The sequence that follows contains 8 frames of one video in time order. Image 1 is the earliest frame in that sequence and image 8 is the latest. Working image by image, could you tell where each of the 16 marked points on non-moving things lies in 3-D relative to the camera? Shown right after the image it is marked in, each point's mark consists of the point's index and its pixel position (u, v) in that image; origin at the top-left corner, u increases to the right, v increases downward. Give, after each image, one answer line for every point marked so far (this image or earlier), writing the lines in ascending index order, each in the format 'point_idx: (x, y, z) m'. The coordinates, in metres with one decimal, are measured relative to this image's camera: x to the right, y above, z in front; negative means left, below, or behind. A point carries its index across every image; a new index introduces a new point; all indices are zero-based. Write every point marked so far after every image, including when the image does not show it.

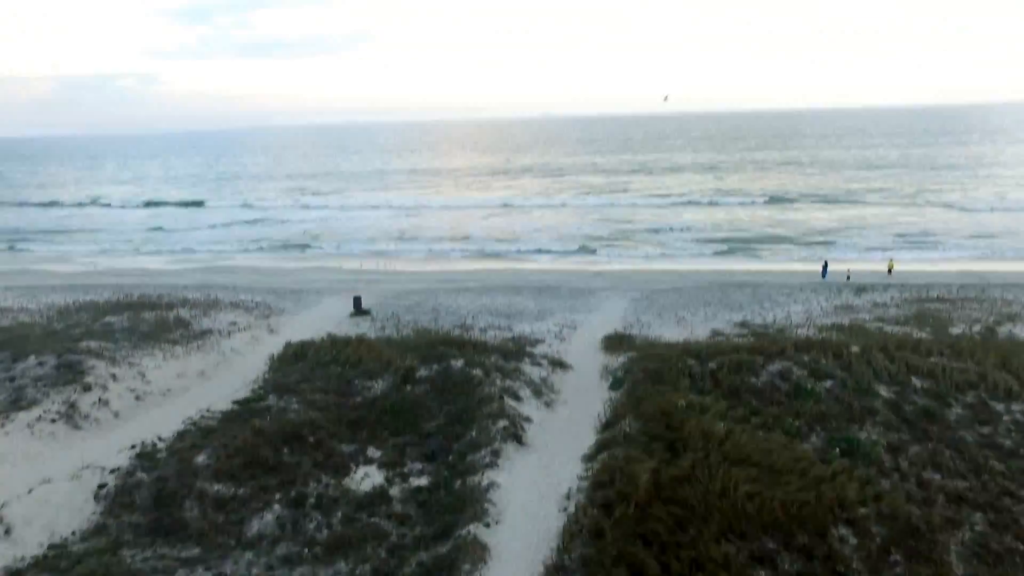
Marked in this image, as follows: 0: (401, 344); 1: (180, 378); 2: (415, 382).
0: (-2.4, -1.2, +13.5) m
1: (-6.8, -1.8, +12.8) m
2: (-1.8, -1.8, +11.7) m
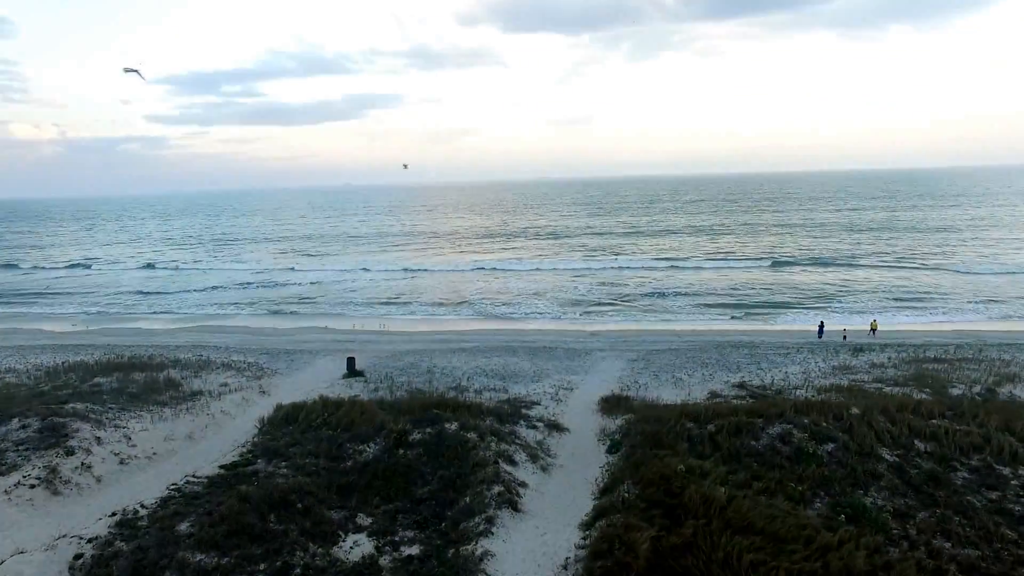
0: (-2.5, -2.5, +13.3) m
1: (-6.9, -3.1, +12.5) m
2: (-1.9, -2.9, +11.4) m
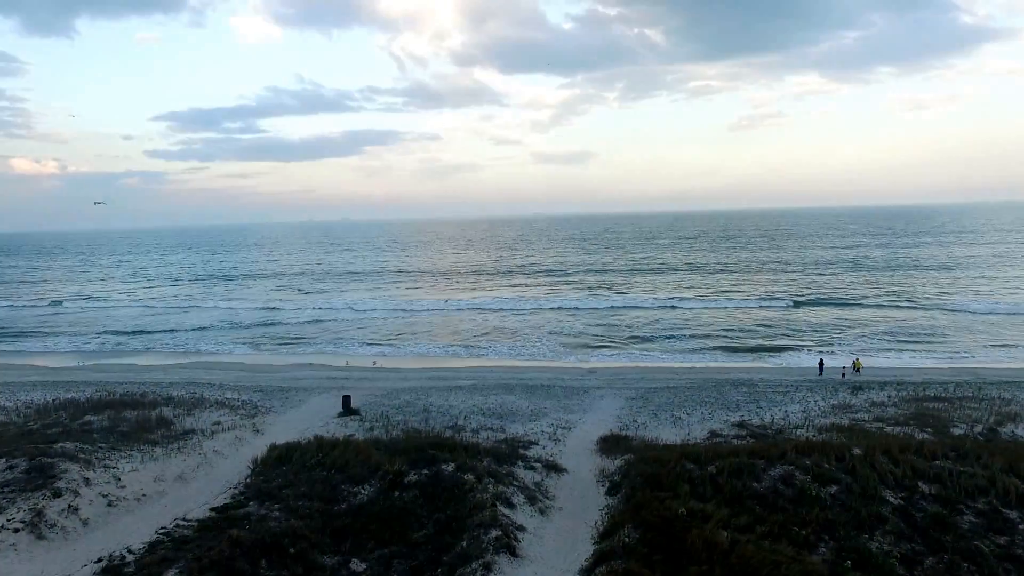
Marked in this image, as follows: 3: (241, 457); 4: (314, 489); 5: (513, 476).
0: (-2.5, -3.3, +13.1) m
1: (-6.9, -3.8, +12.2) m
2: (-1.9, -3.6, +11.2) m
3: (-6.0, -3.7, +13.8) m
4: (-3.6, -3.6, +11.3) m
5: (0.0, -3.6, +12.0) m
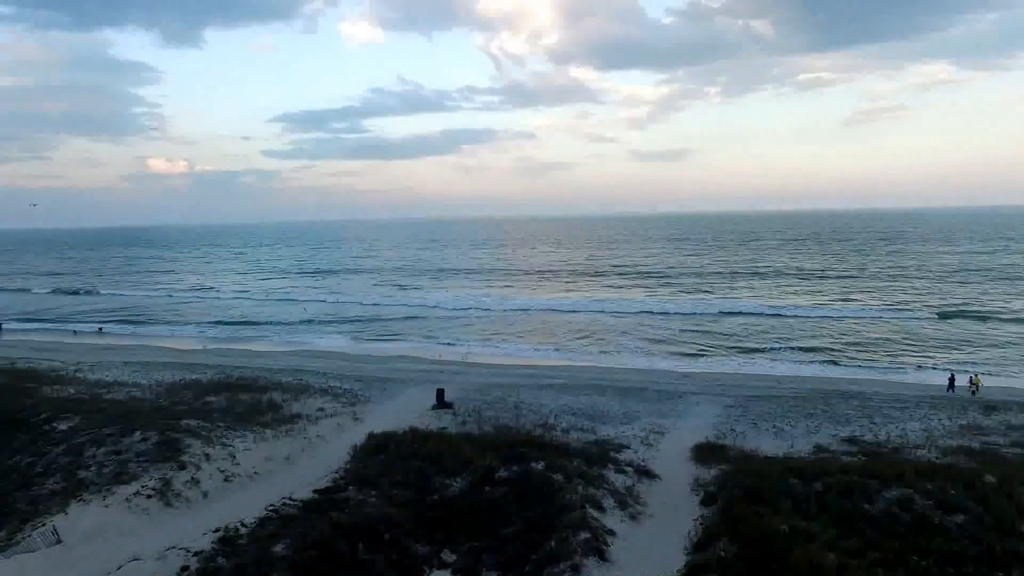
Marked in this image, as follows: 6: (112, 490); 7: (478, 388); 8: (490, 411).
0: (-0.6, -3.2, +13.3) m
1: (-5.1, -3.6, +13.1) m
2: (-0.3, -3.5, +11.3) m
3: (-3.9, -3.6, +14.5) m
4: (-1.9, -3.5, +11.6) m
5: (+1.7, -3.6, +11.9) m
6: (-7.3, -3.7, +11.3) m
7: (-1.1, -3.1, +19.4) m
8: (-0.6, -3.3, +16.7) m
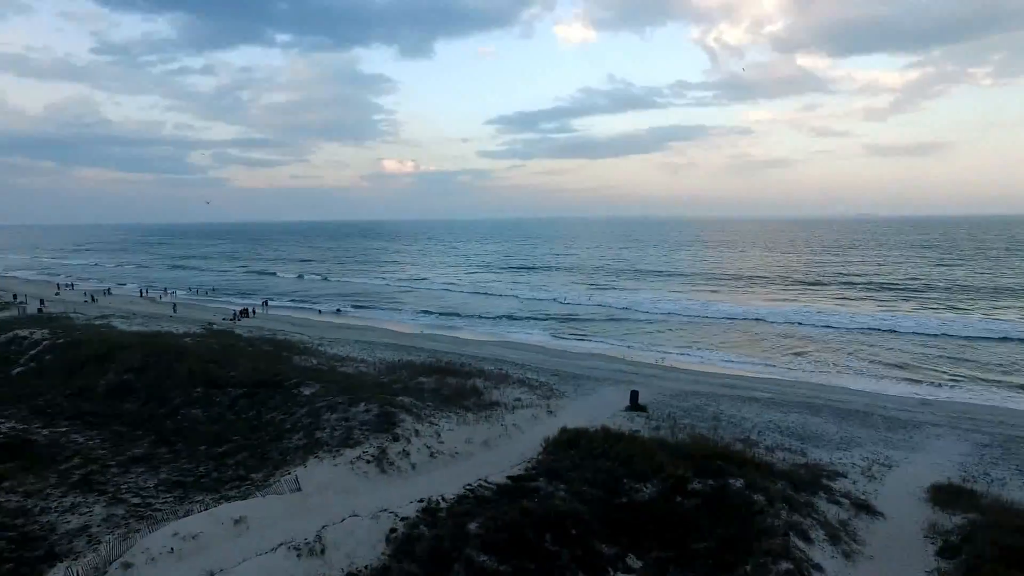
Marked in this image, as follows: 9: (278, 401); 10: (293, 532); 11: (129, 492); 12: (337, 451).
0: (+3.3, -3.3, +12.8) m
1: (-1.0, -3.5, +14.0) m
2: (+3.0, -3.6, +10.8) m
3: (+0.6, -3.5, +14.9) m
4: (+1.6, -3.5, +11.6) m
5: (+5.1, -3.7, +10.7) m
6: (-3.6, -3.4, +13.0) m
7: (+4.8, -3.2, +18.7) m
8: (+4.4, -3.3, +16.0) m
9: (-6.2, -3.0, +16.6) m
10: (-3.6, -4.0, +10.2) m
11: (-7.5, -4.0, +12.2) m
12: (-3.6, -3.4, +13.1) m
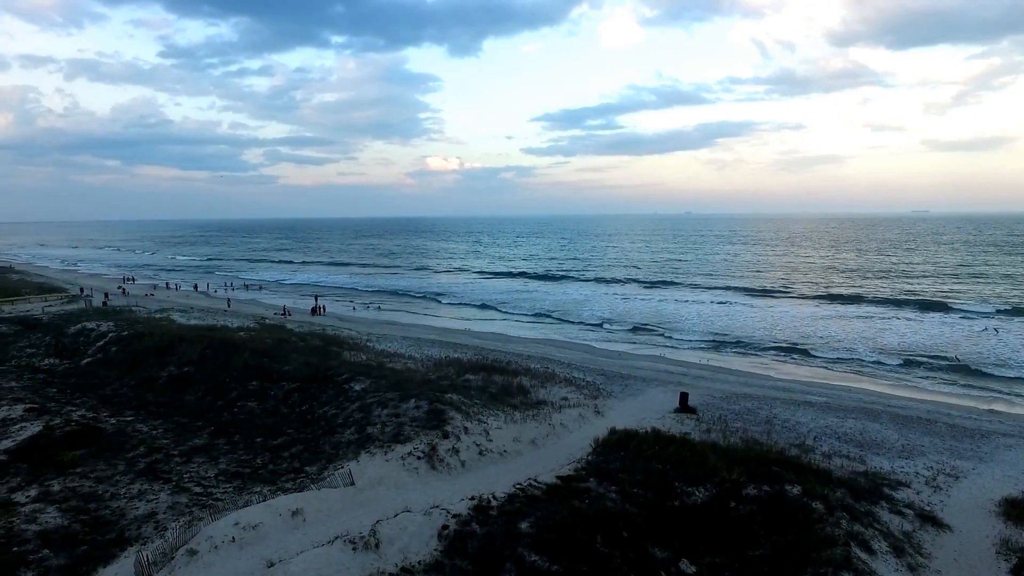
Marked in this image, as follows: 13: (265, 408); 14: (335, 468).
0: (+4.3, -3.3, +12.5) m
1: (+0.1, -3.4, +14.0) m
2: (+3.9, -3.6, +10.6) m
3: (+1.7, -3.5, +14.9) m
4: (+2.5, -3.5, +11.5) m
5: (+6.0, -3.8, +10.3) m
6: (-2.6, -3.4, +13.2) m
7: (+6.2, -3.2, +18.4) m
8: (+5.6, -3.3, +15.6) m
9: (-4.9, -2.9, +17.0) m
10: (-2.7, -3.9, +10.4) m
11: (-6.5, -3.9, +12.7) m
12: (-2.6, -3.4, +13.3) m
13: (-6.6, -3.2, +16.8) m
14: (-3.6, -3.7, +12.9) m
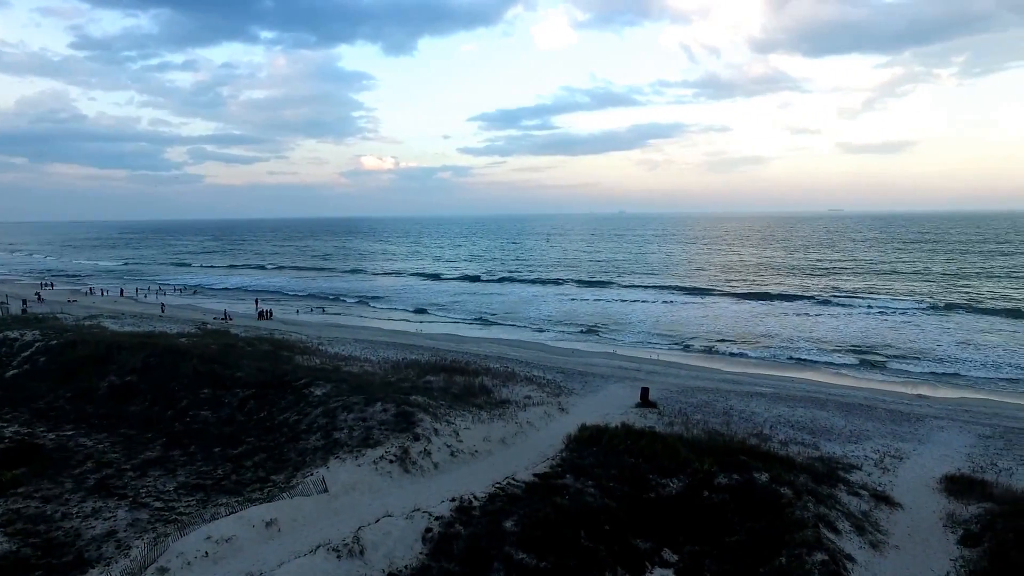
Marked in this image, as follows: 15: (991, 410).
0: (+3.8, -3.2, +13.0) m
1: (-0.6, -3.4, +14.0) m
2: (+3.5, -3.5, +11.0) m
3: (+1.0, -3.4, +15.1) m
4: (+2.1, -3.5, +11.8) m
5: (+5.7, -3.7, +10.9) m
6: (-3.1, -3.4, +12.9) m
7: (+5.1, -3.1, +19.0) m
8: (+4.8, -3.3, +16.2) m
9: (-5.9, -3.0, +16.5) m
10: (-3.0, -4.0, +10.2) m
11: (-7.0, -4.0, +12.0) m
12: (-3.2, -3.4, +13.1) m
13: (-7.5, -3.3, +16.1) m
14: (-4.2, -3.7, +12.5) m
15: (+13.6, -3.5, +17.7) m
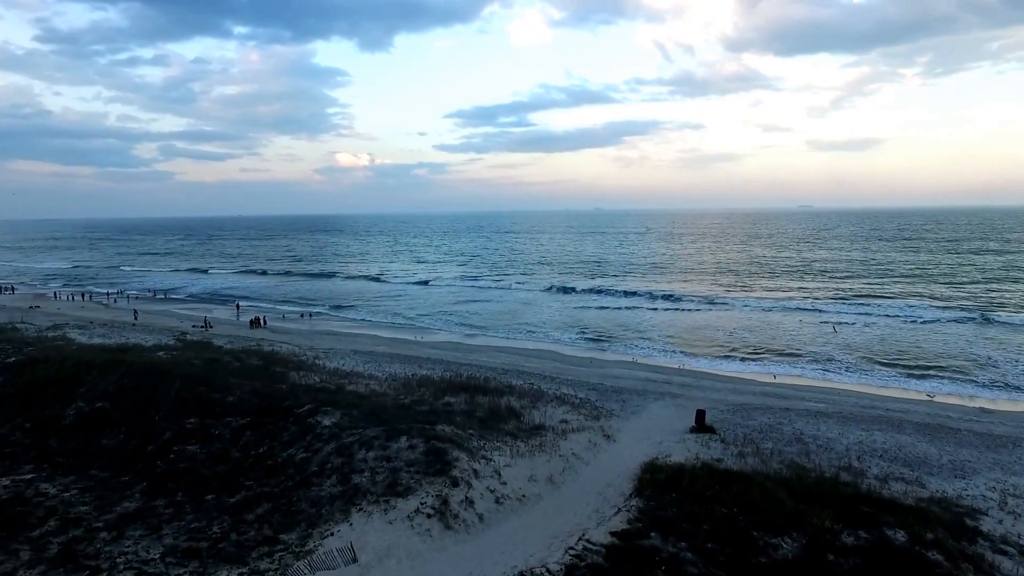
0: (+4.8, -3.5, +10.9) m
1: (+0.4, -3.7, +11.8) m
2: (+4.7, -3.8, +9.0) m
3: (+1.9, -3.7, +12.9) m
4: (+3.2, -3.7, +9.6) m
5: (+6.8, -3.9, +9.0) m
6: (-2.1, -3.7, +10.6) m
7: (+5.9, -3.3, +17.0) m
8: (+5.7, -3.5, +14.2) m
9: (-4.9, -3.3, +14.1) m
10: (-1.8, -4.3, +7.9) m
11: (-5.9, -4.3, +9.6) m
12: (-2.1, -3.7, +10.8) m
13: (-6.6, -3.6, +13.7) m
14: (-3.1, -4.0, +10.2) m
15: (+14.5, -3.6, +16.0) m
